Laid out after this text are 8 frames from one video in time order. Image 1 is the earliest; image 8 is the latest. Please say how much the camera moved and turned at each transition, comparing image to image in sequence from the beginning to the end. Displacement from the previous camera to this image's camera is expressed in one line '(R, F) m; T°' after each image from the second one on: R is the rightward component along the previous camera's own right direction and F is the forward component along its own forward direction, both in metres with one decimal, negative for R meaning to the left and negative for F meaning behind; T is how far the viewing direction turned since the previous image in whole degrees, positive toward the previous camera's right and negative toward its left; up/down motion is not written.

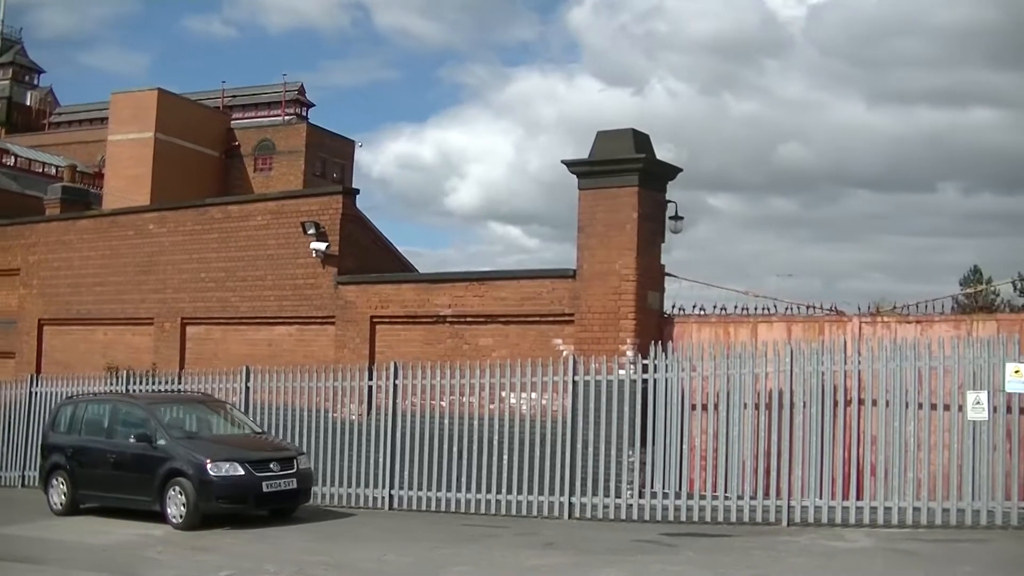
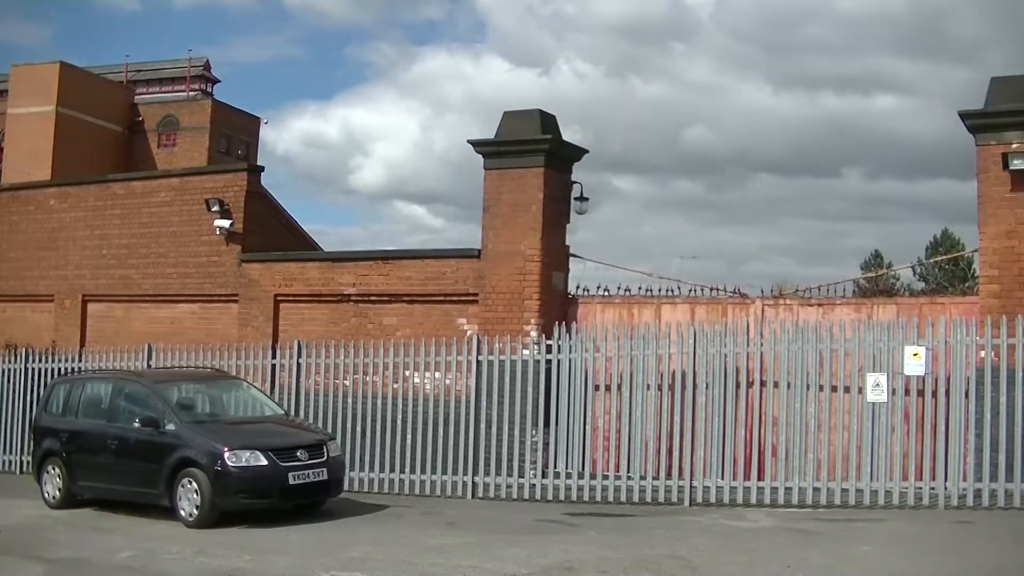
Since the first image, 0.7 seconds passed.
(0.0, -0.1) m; +5°
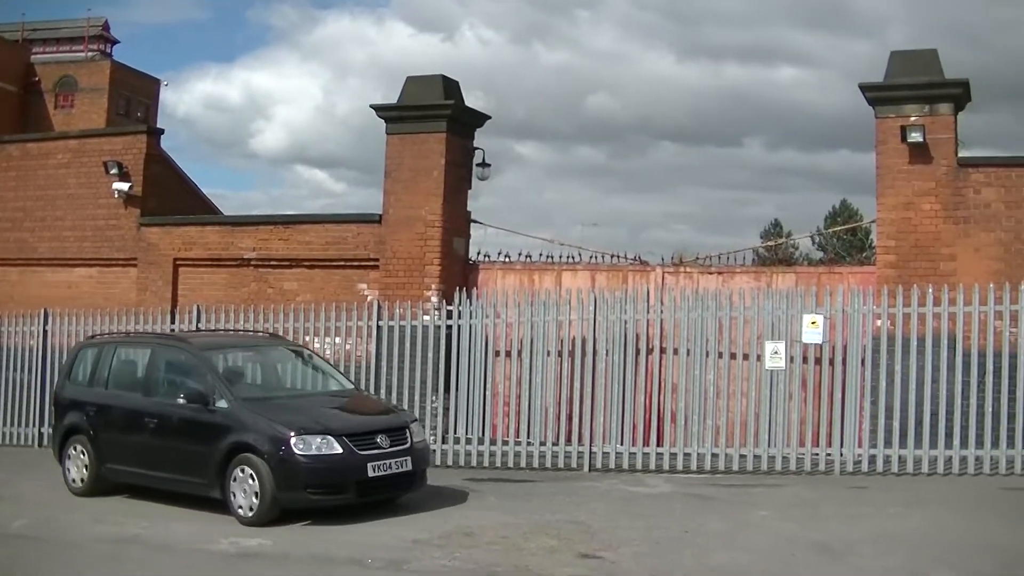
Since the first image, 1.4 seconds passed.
(0.0, -0.2) m; +5°
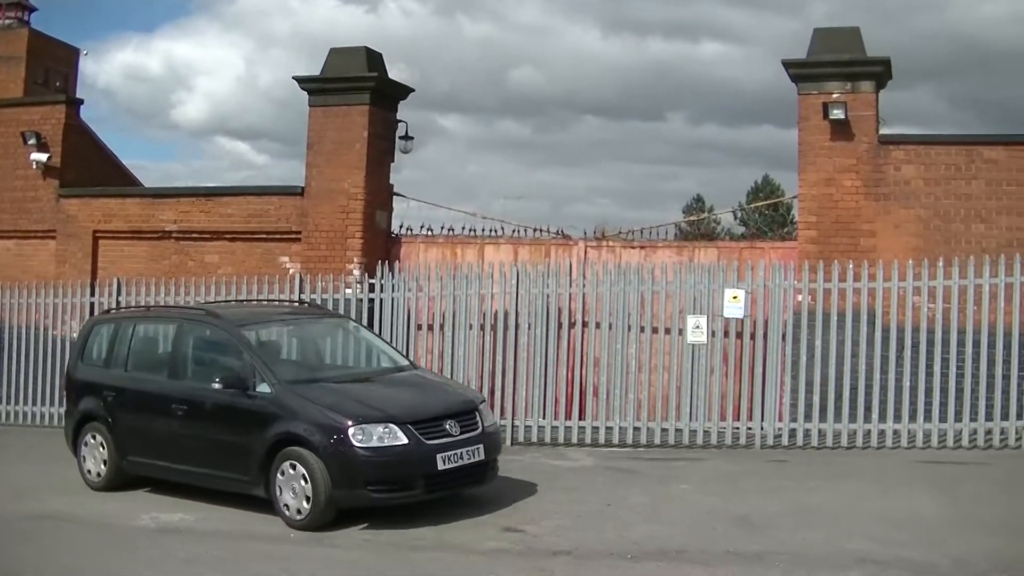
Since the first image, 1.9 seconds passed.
(0.0, -0.1) m; +4°
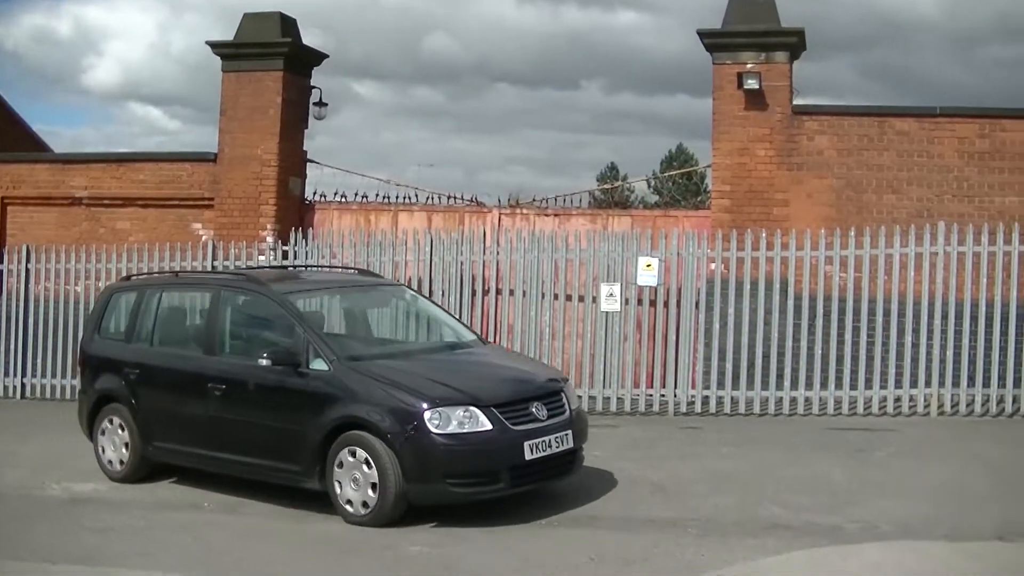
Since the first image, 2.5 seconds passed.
(0.0, -0.1) m; +4°
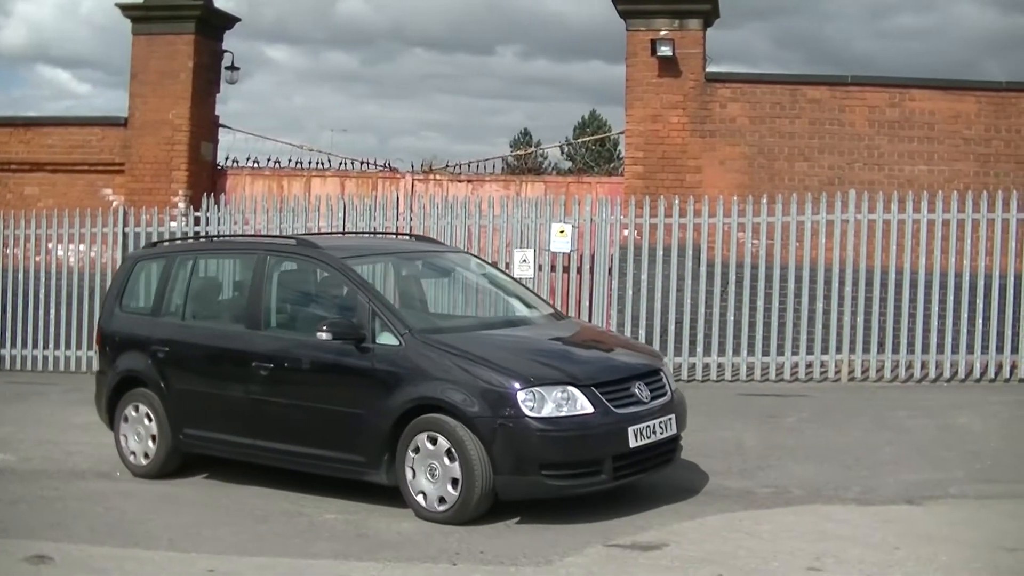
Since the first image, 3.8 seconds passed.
(-0.1, 0.0) m; +4°
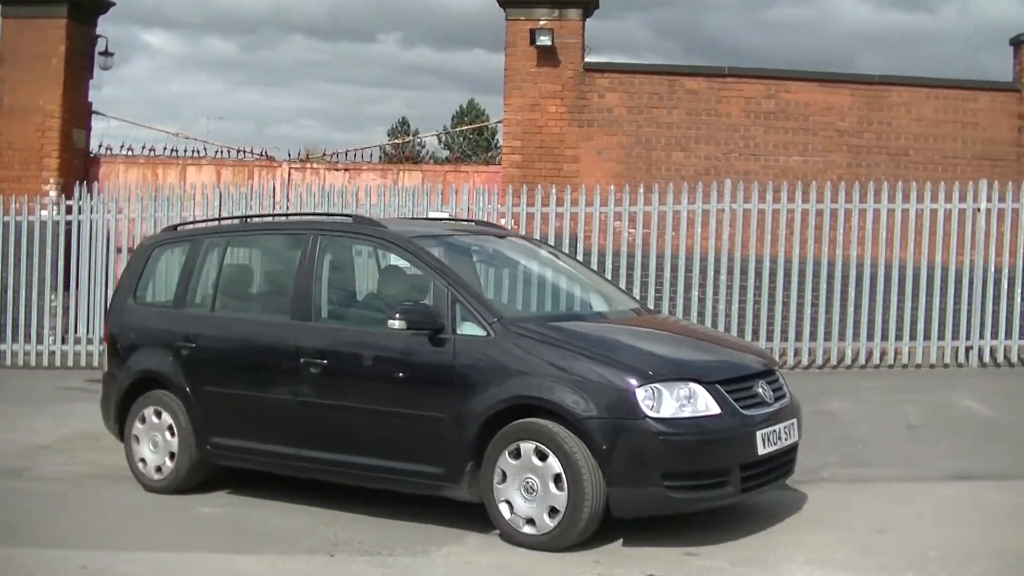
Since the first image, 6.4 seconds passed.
(-0.3, +0.2) m; +6°
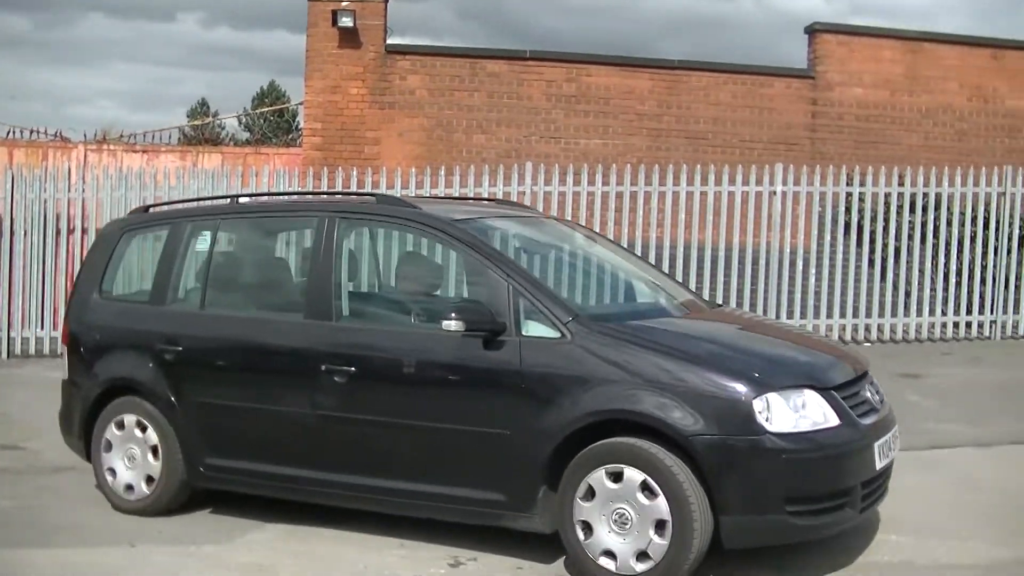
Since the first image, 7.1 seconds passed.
(-0.9, +0.9) m; +8°
